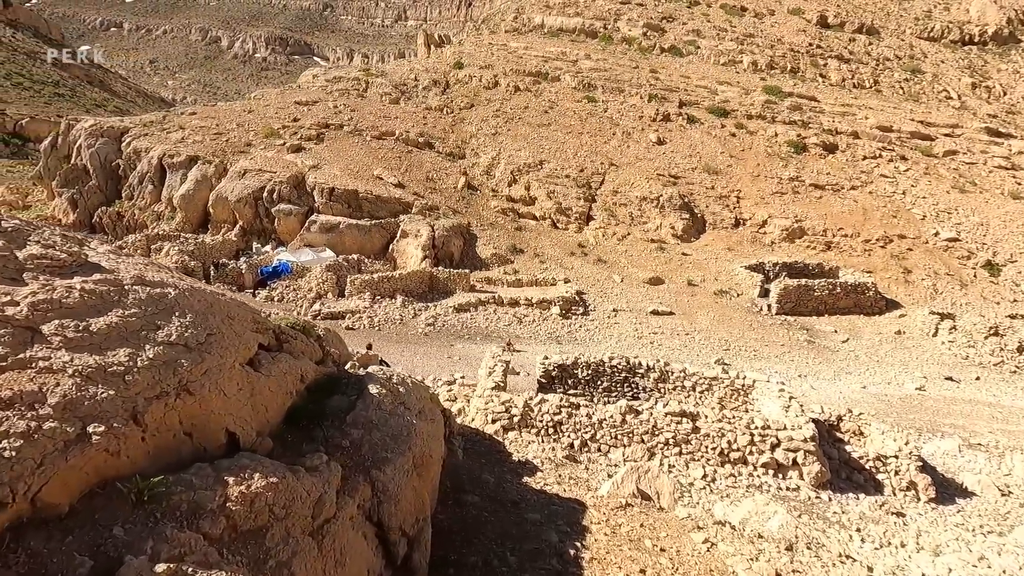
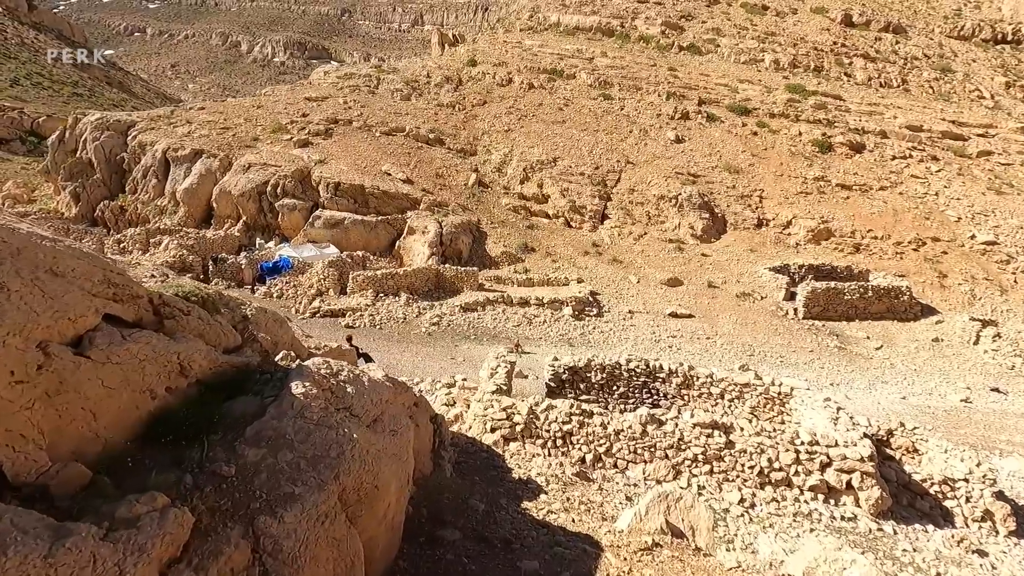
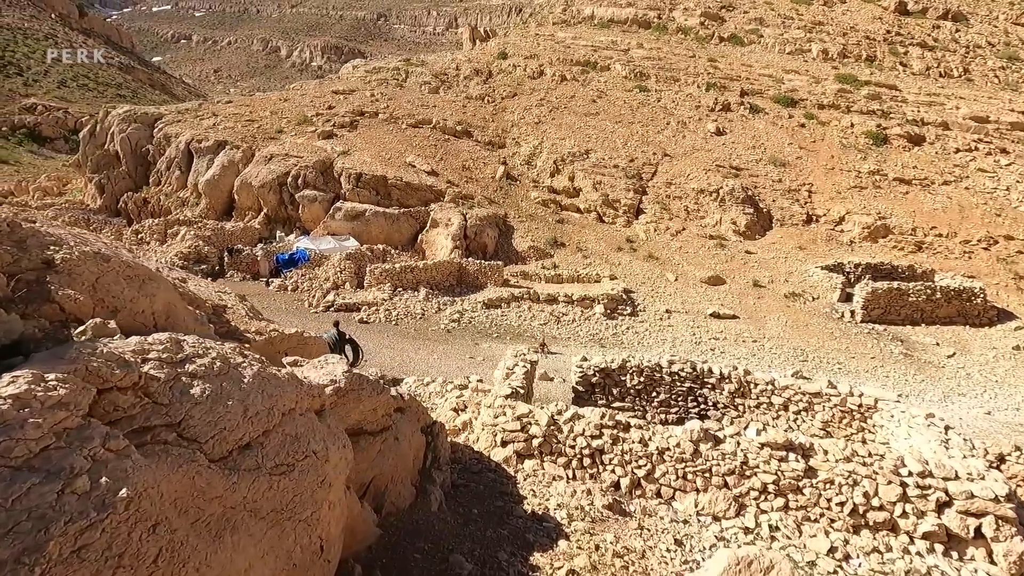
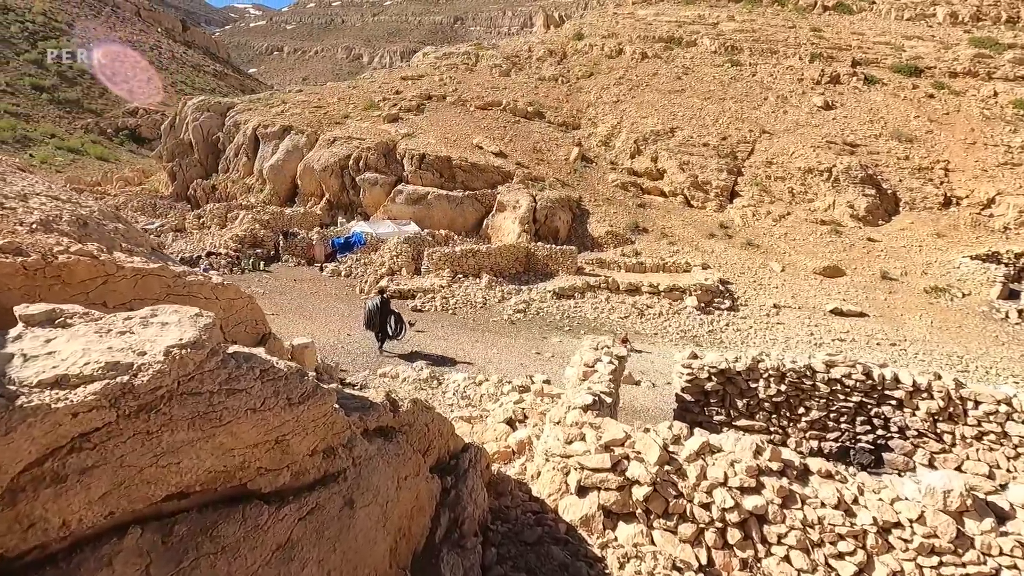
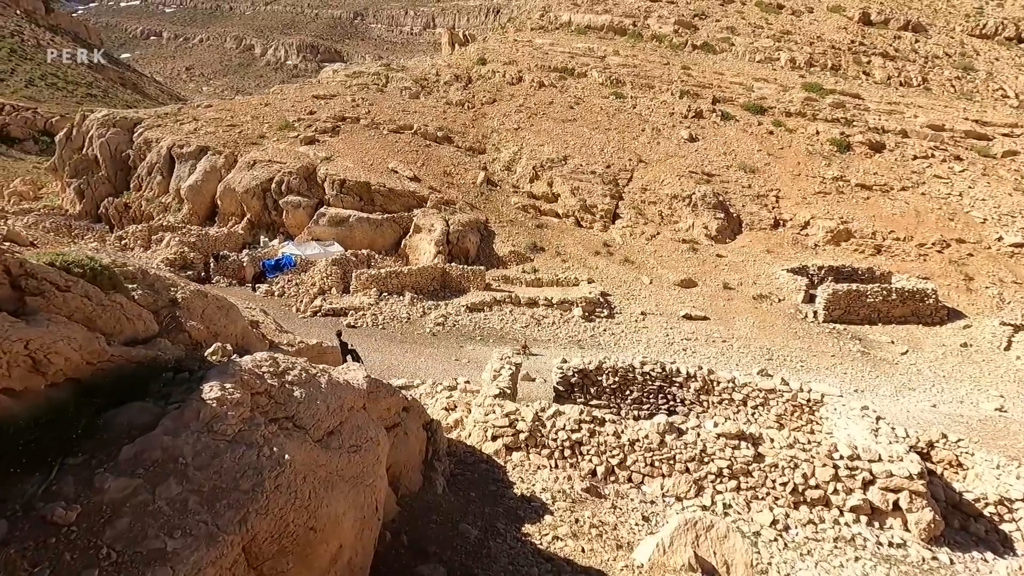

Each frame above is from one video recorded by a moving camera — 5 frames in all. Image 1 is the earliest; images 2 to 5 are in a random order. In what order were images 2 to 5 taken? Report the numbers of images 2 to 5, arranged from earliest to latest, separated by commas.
2, 5, 3, 4
